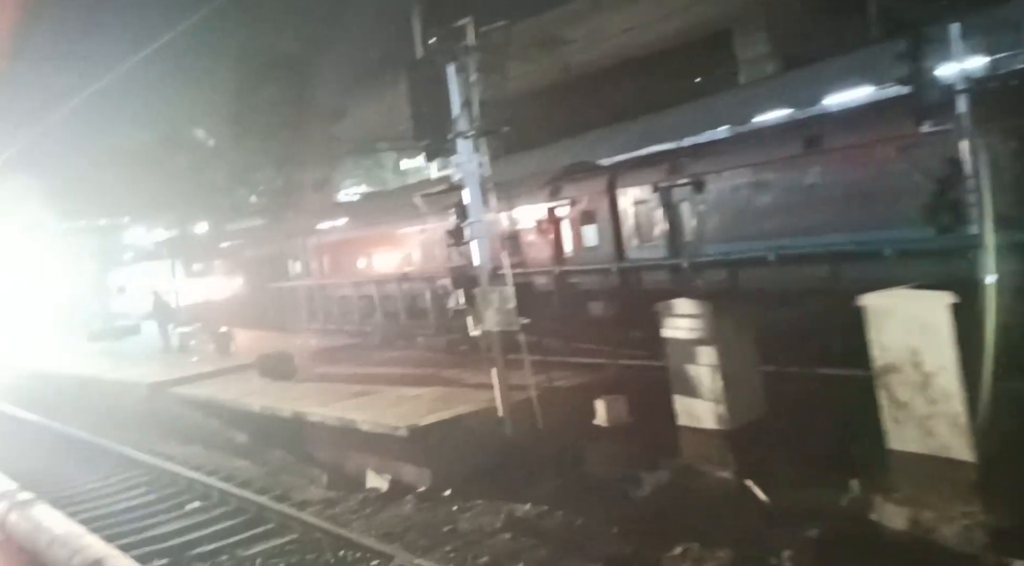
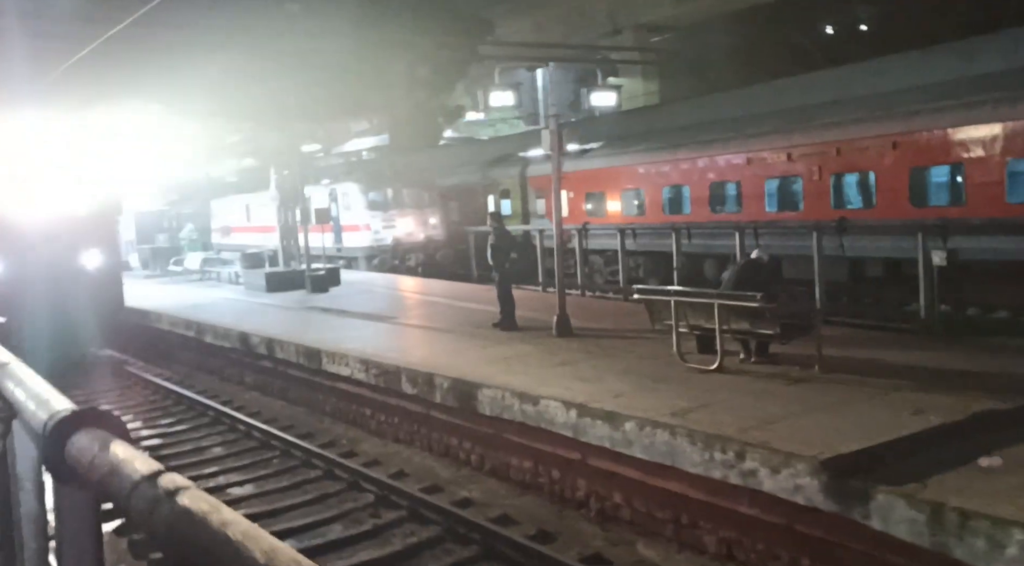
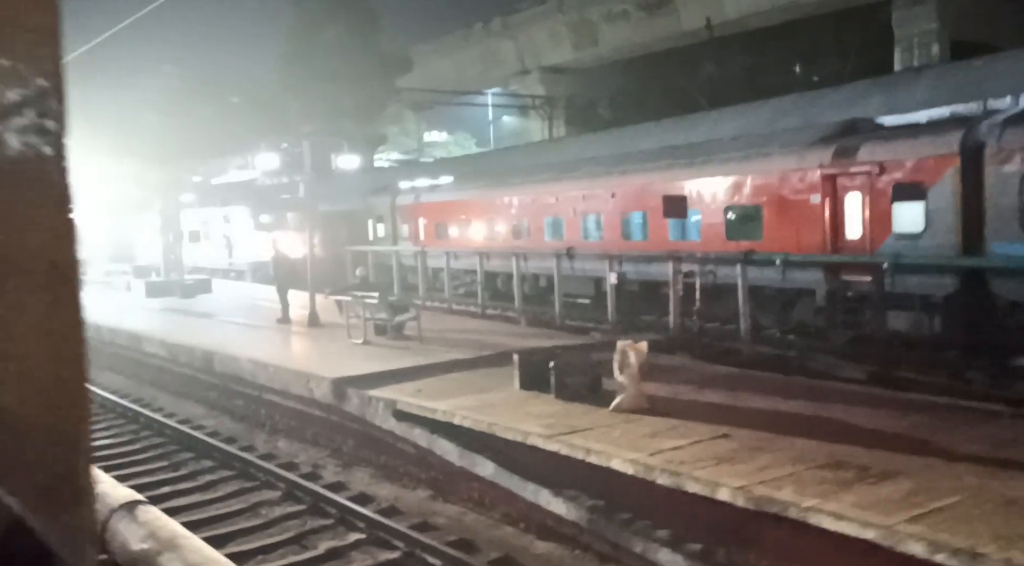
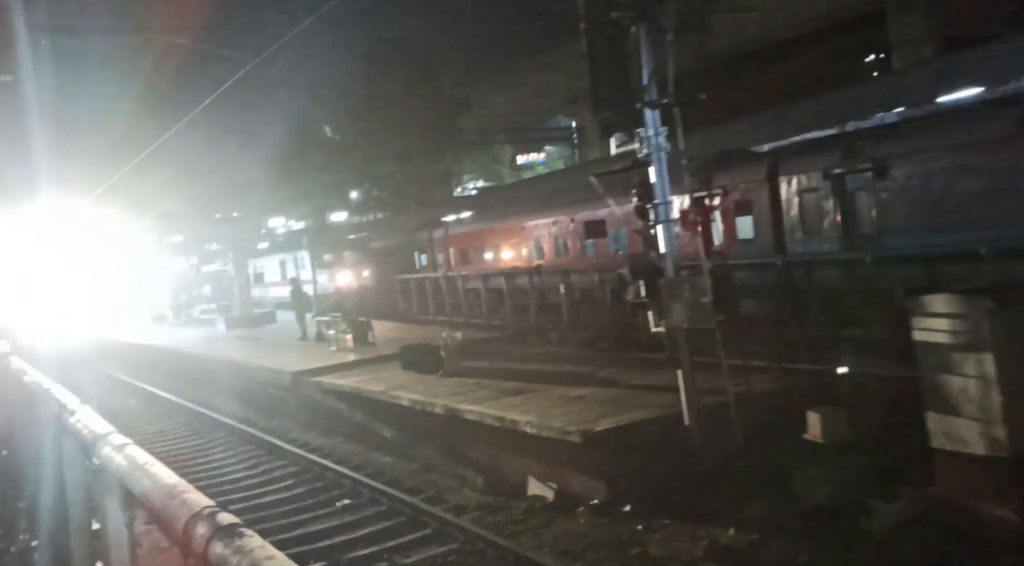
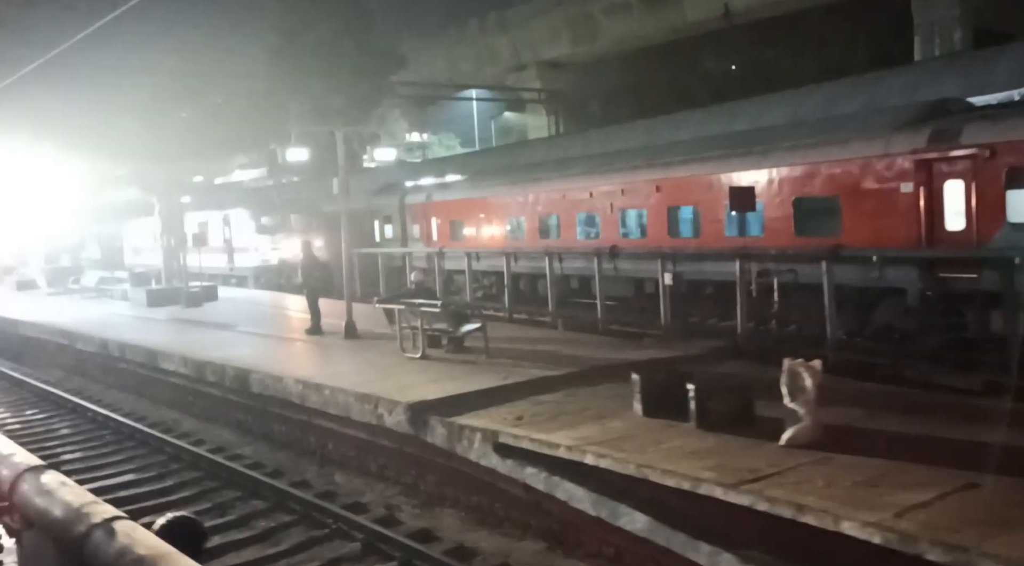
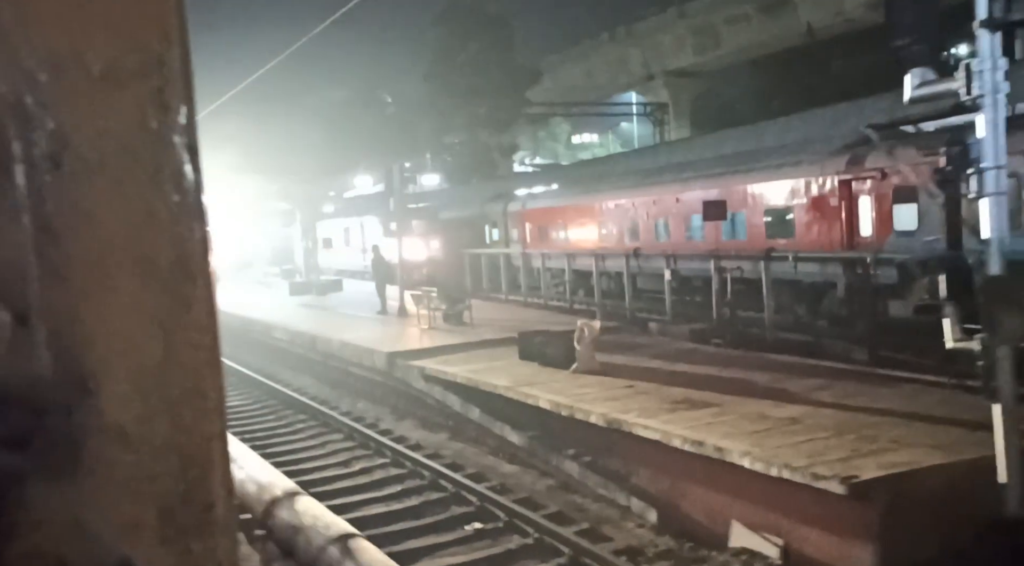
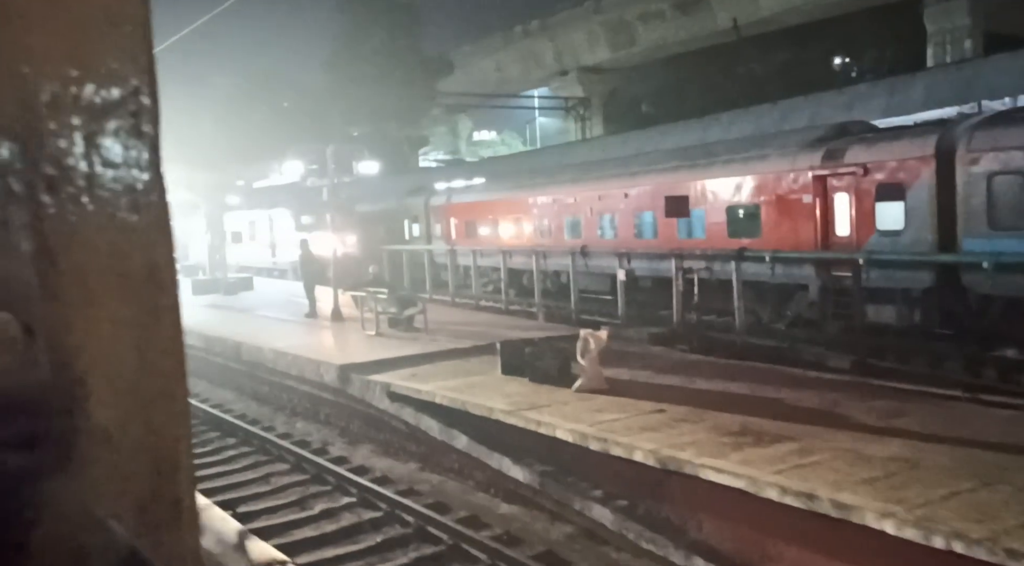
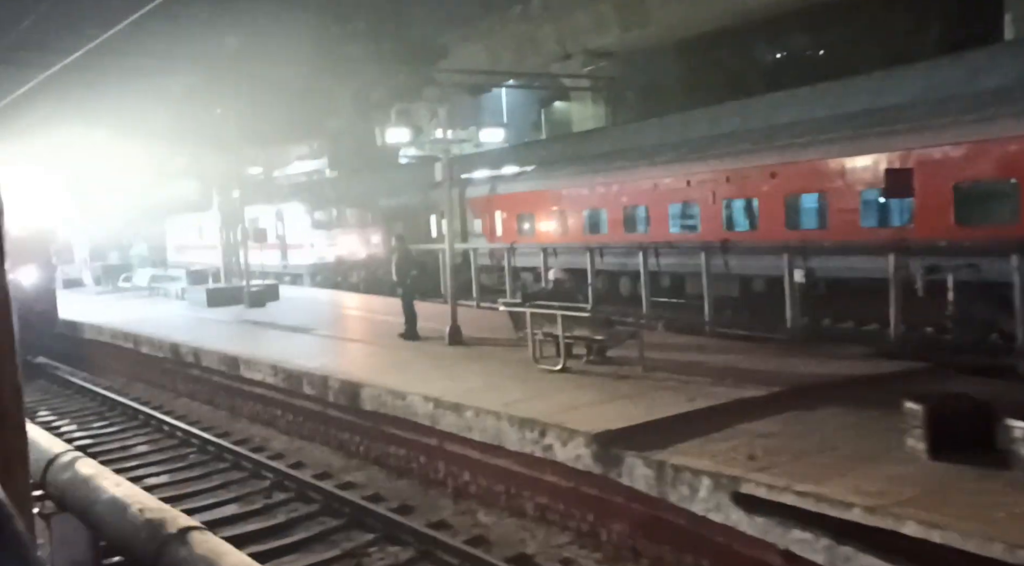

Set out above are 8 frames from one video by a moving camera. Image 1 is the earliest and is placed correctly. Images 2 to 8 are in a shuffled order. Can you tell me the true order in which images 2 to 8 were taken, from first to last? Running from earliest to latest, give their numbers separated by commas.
4, 6, 7, 3, 5, 8, 2
